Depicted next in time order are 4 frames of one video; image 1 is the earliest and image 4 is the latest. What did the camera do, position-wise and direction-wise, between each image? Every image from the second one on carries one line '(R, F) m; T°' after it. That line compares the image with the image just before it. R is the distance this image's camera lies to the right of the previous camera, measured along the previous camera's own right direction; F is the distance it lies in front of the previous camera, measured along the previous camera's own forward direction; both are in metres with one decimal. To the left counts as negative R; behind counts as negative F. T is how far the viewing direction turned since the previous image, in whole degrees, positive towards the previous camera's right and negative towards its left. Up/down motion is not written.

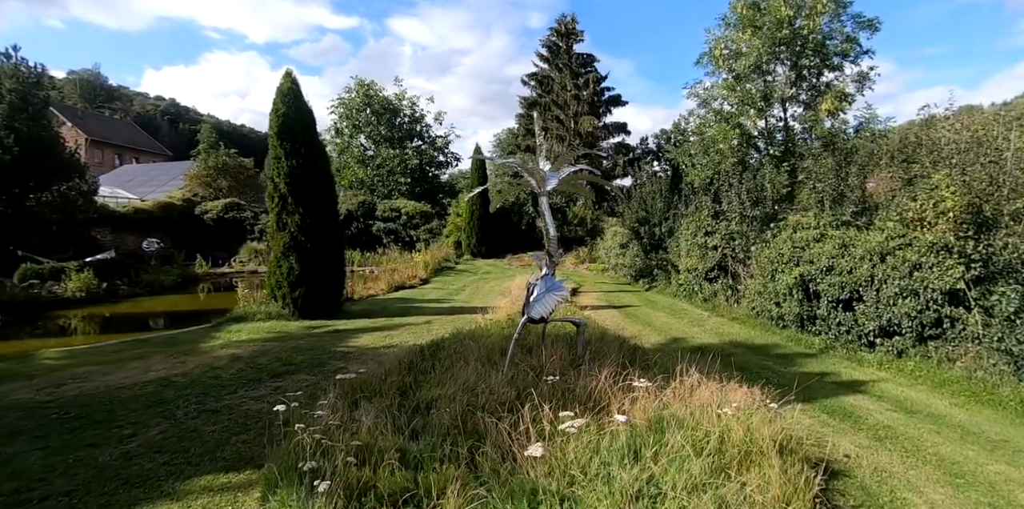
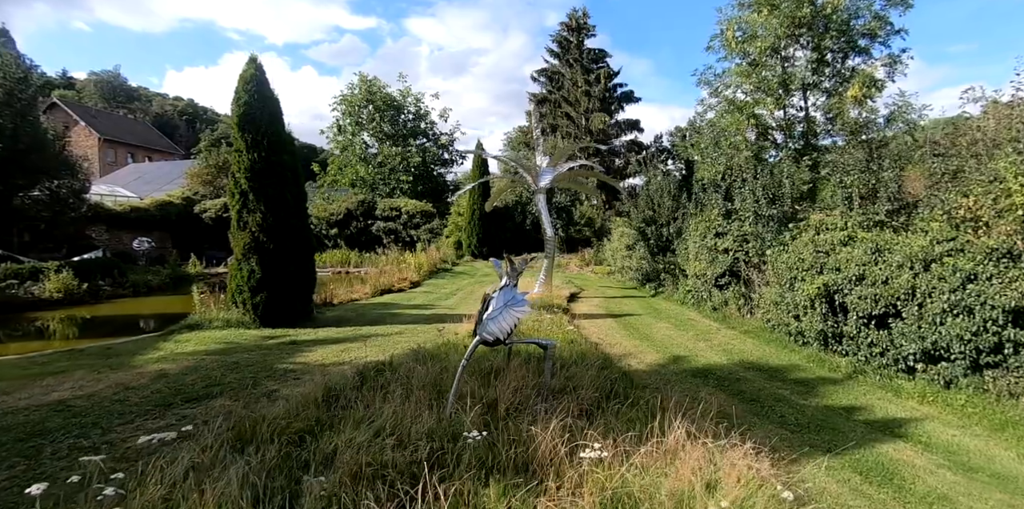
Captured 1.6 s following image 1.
(+0.4, +1.0) m; -2°
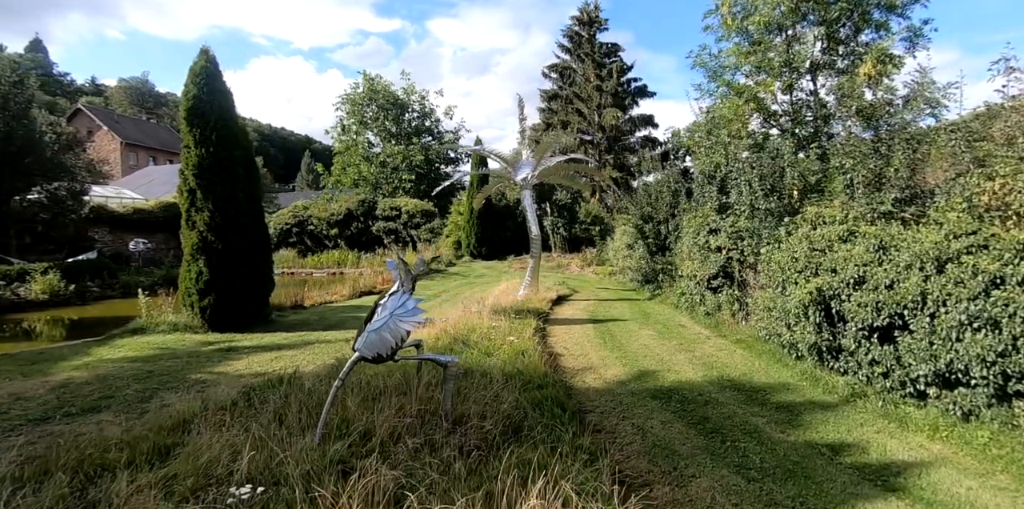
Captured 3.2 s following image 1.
(+0.7, +0.9) m; -2°
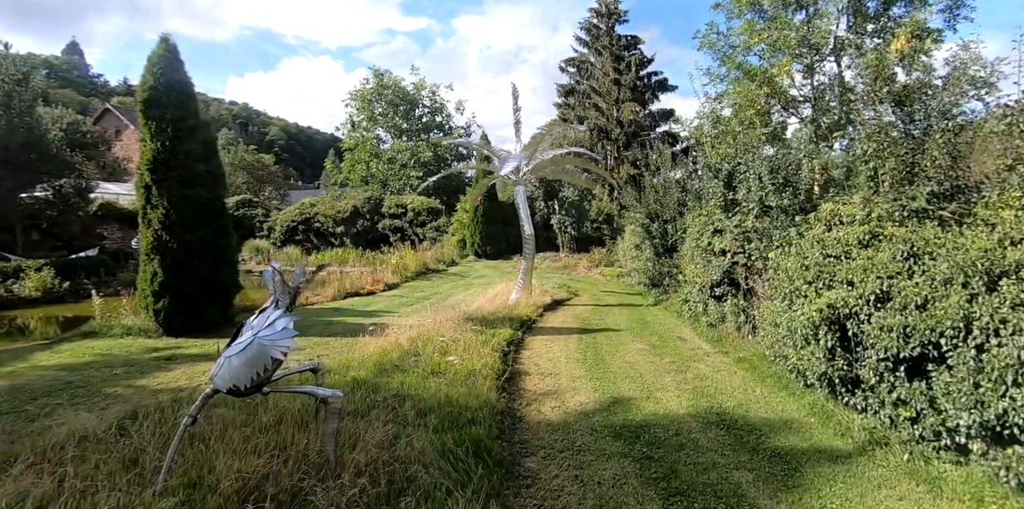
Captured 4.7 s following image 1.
(+0.5, +0.8) m; -2°
